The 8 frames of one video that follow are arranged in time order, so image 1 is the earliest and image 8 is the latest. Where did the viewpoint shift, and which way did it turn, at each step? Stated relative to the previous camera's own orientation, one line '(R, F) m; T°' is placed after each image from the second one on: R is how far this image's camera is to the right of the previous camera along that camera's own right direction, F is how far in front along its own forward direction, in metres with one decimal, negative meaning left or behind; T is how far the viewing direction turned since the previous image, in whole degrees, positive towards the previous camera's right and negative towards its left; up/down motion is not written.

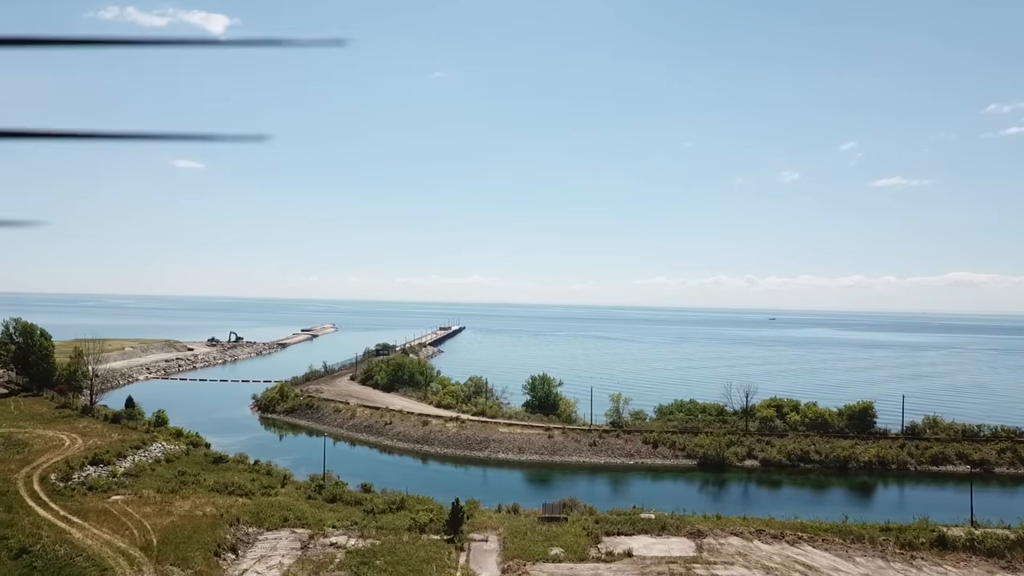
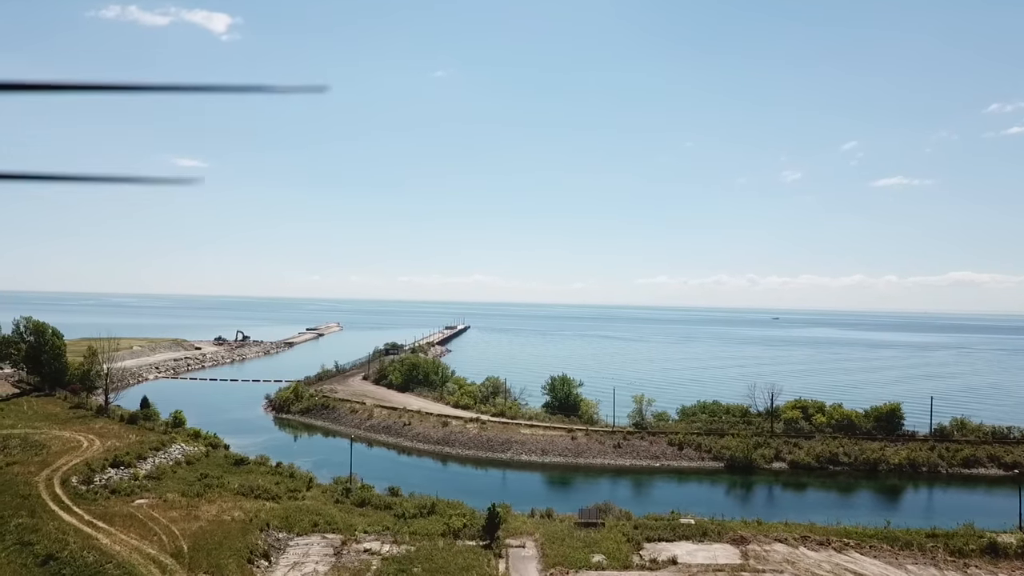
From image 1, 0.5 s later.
(-1.3, +0.6) m; 0°
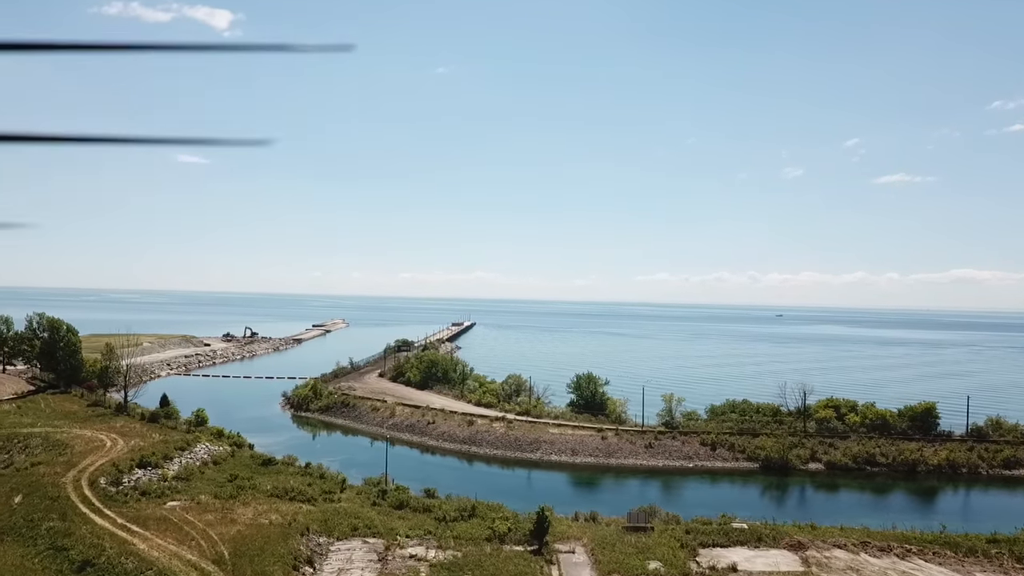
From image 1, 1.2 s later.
(-1.6, +0.8) m; 0°
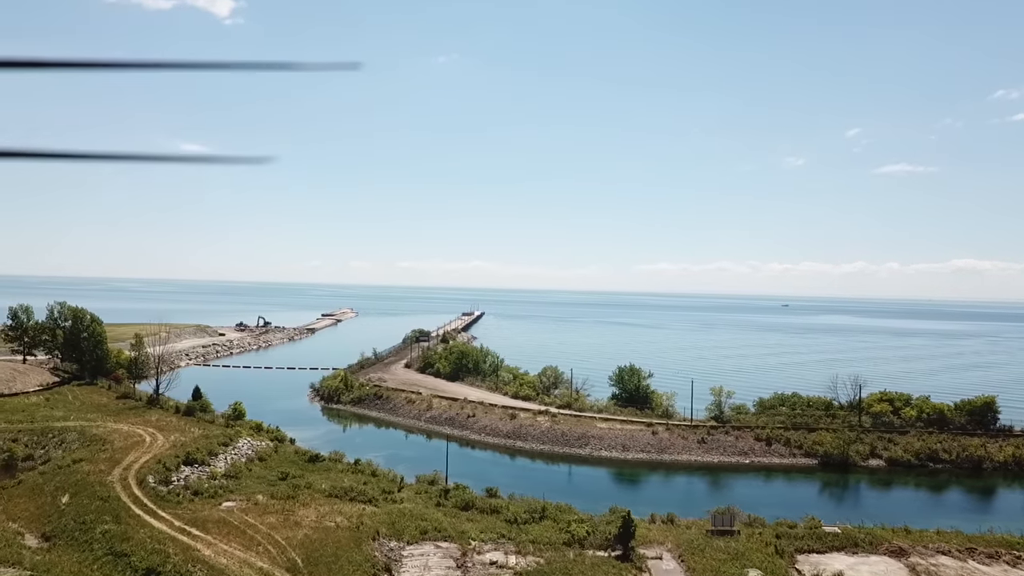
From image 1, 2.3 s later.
(-2.6, +1.3) m; 0°
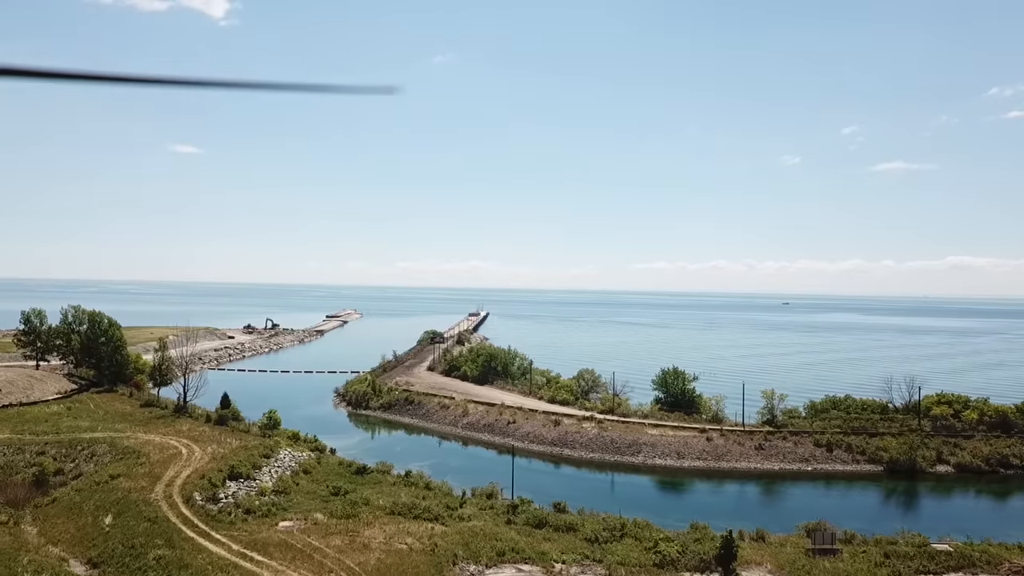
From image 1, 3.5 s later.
(-2.7, +1.5) m; 0°
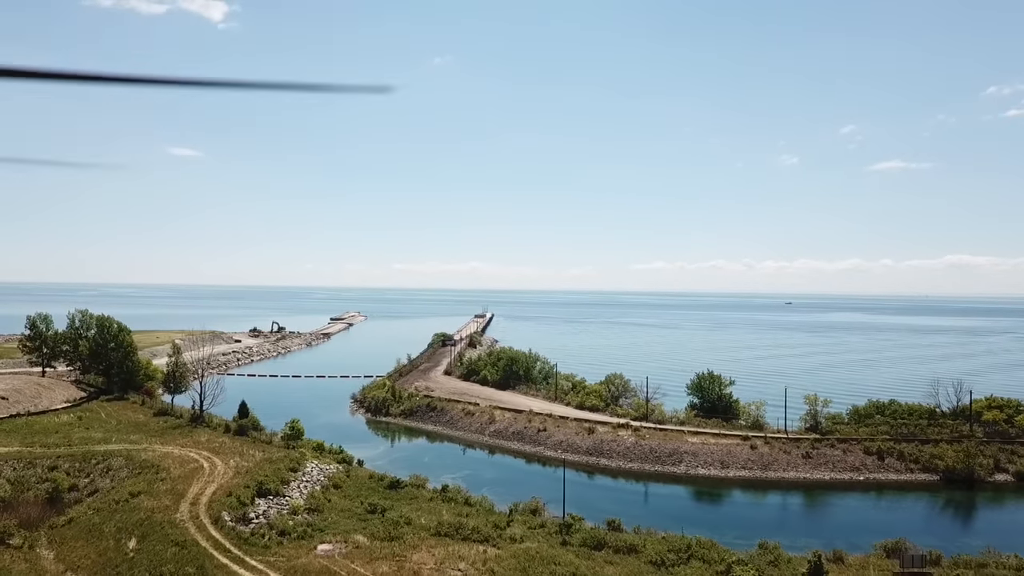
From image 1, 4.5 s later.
(-1.8, +1.5) m; 0°
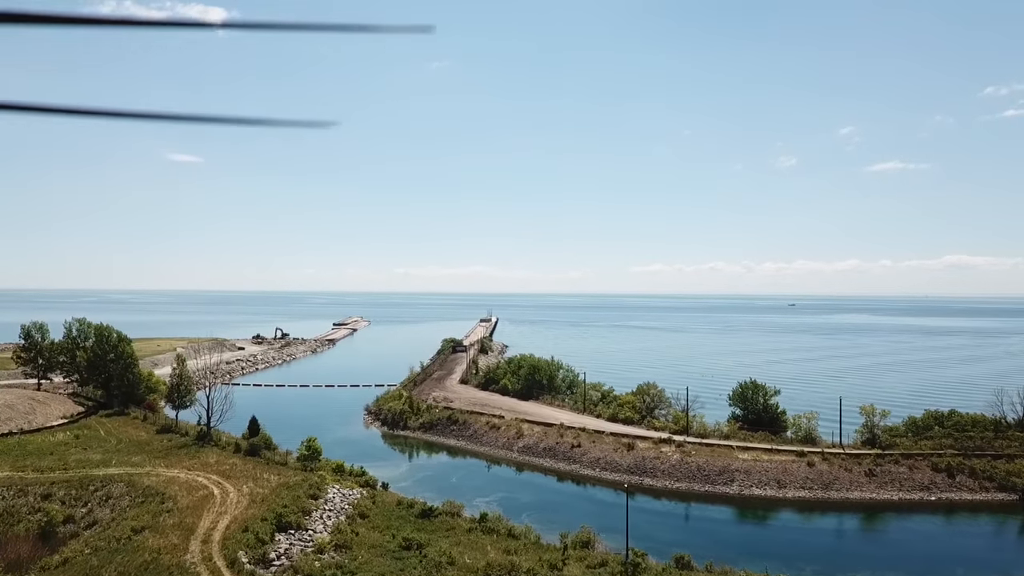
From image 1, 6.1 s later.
(-1.7, +2.5) m; 0°
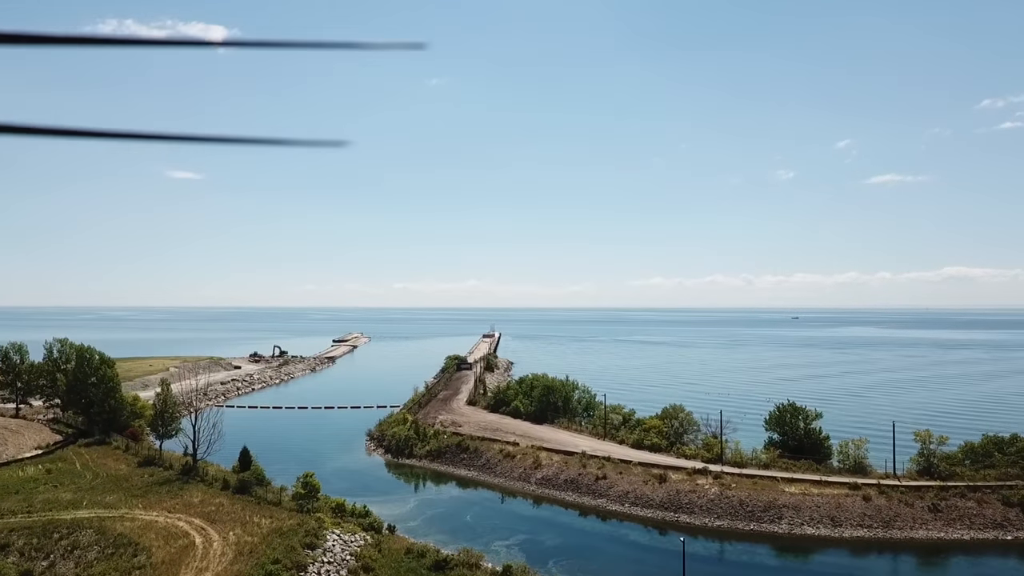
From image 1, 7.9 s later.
(-0.8, +2.8) m; 0°
